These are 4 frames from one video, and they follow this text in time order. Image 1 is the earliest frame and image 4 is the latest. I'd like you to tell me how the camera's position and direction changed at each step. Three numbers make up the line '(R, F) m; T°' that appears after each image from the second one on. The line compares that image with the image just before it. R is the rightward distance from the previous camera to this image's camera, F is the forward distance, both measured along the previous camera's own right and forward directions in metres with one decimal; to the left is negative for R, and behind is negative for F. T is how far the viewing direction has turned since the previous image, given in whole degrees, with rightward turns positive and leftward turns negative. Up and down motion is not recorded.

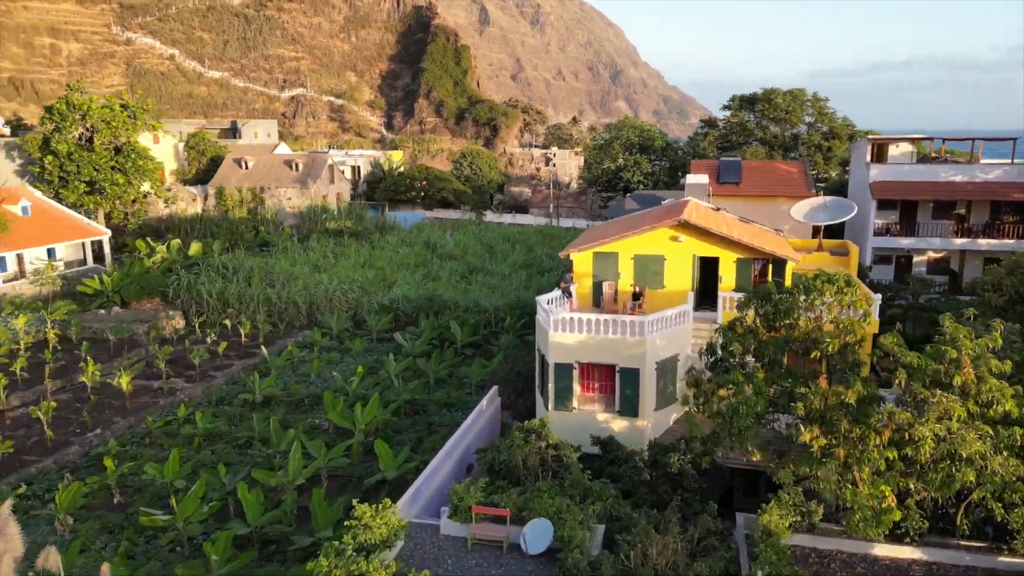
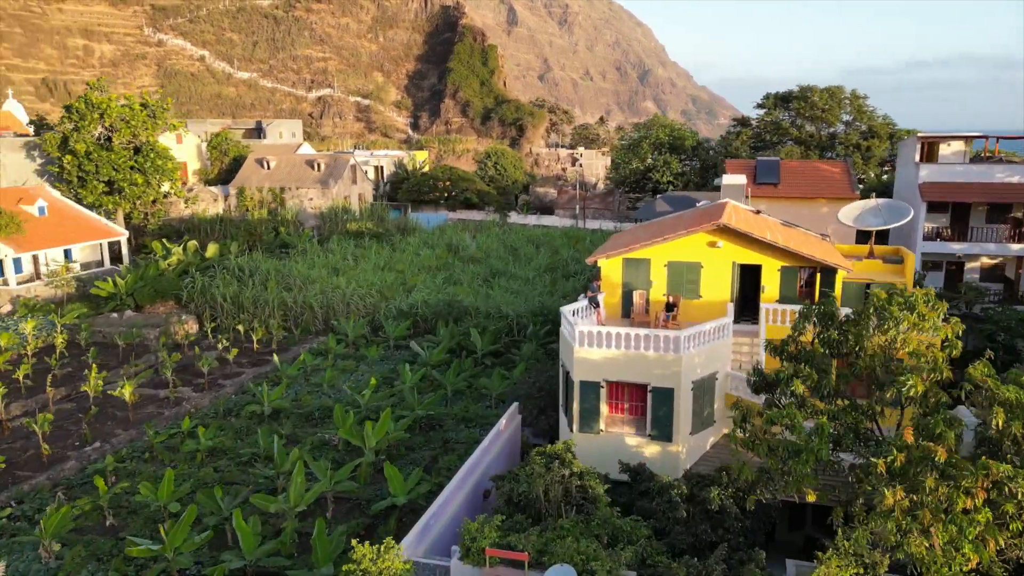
(+0.1, +1.2) m; -2°
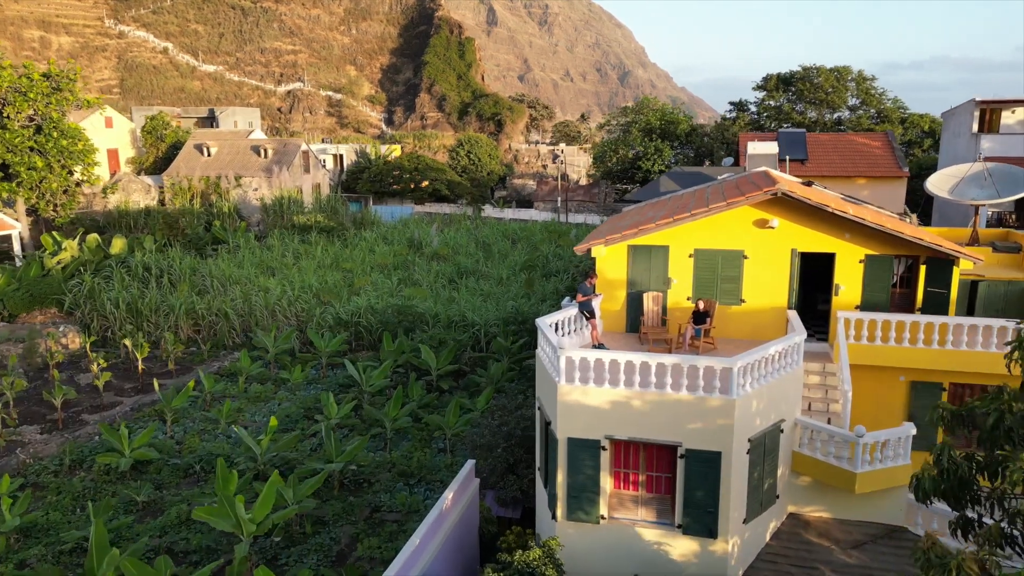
(+0.4, +5.0) m; +1°
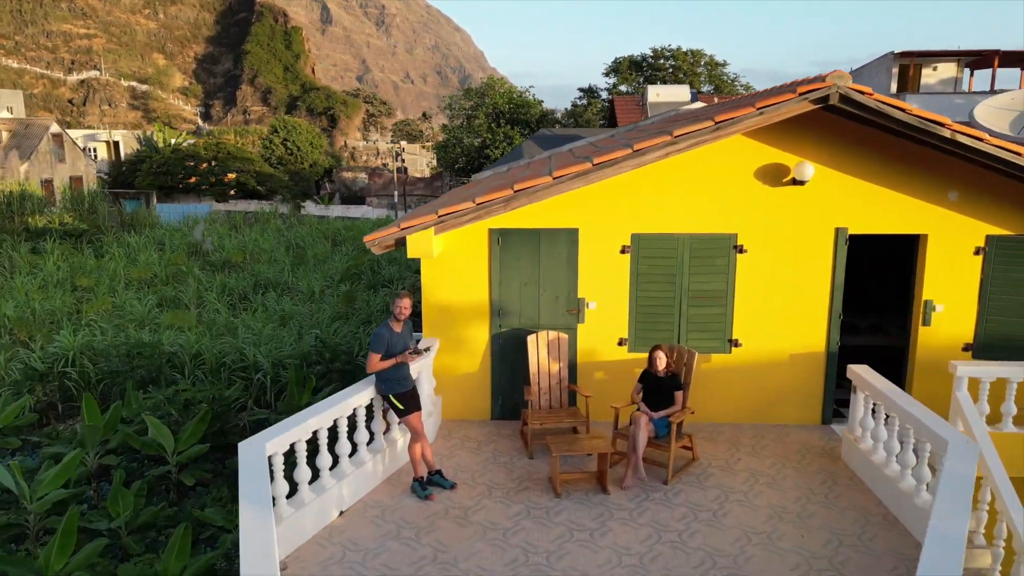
(+0.9, +5.9) m; +12°
